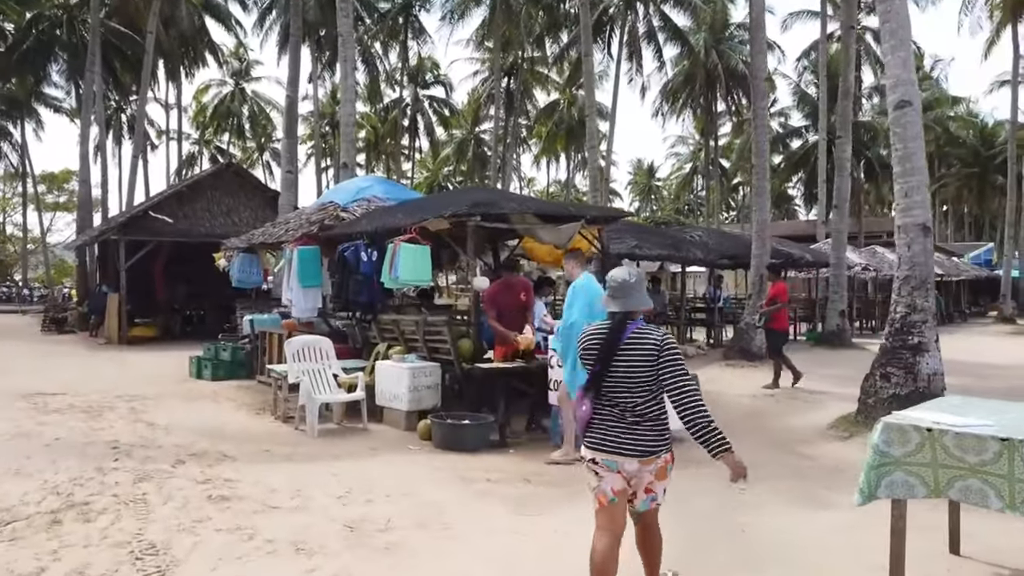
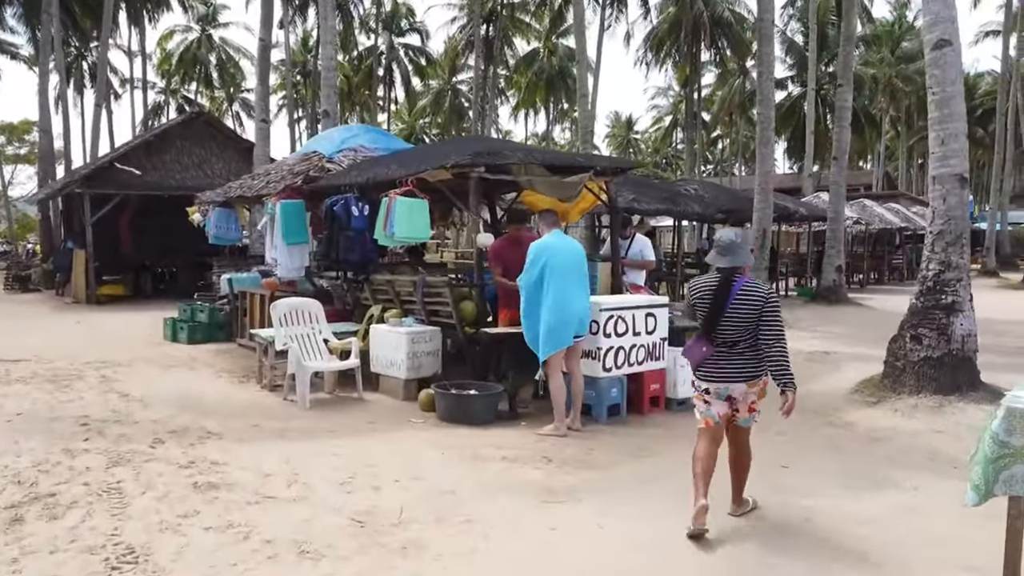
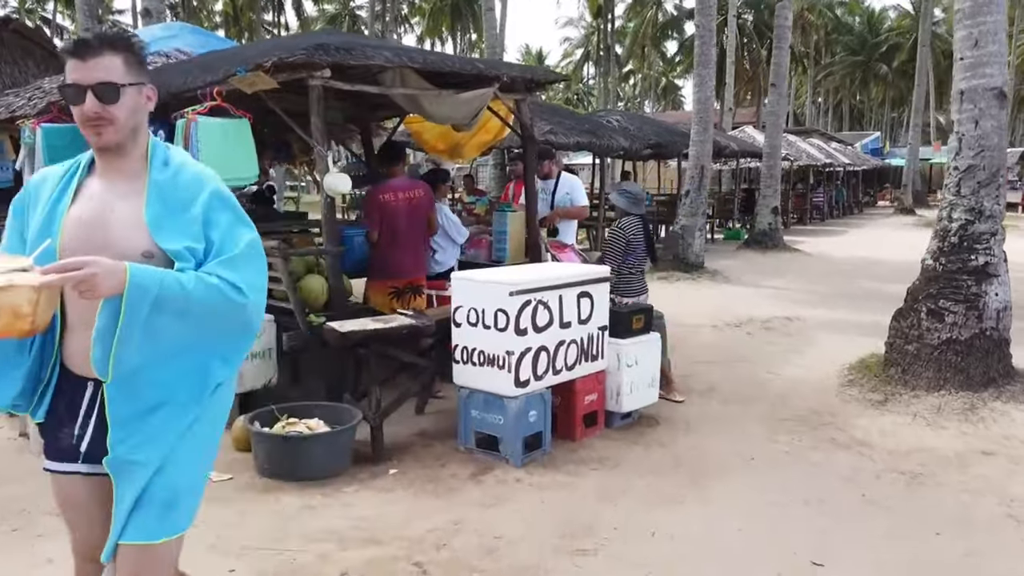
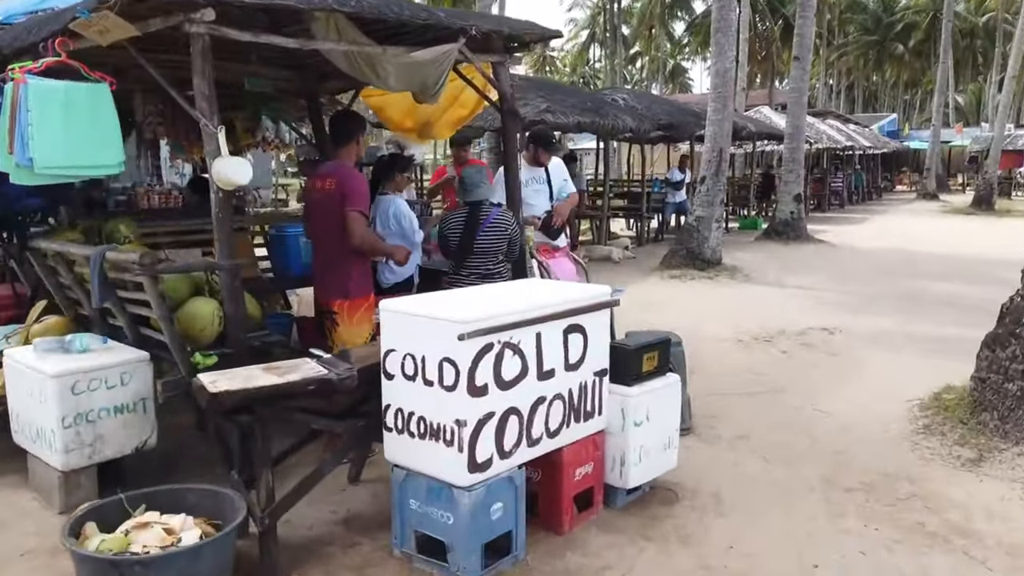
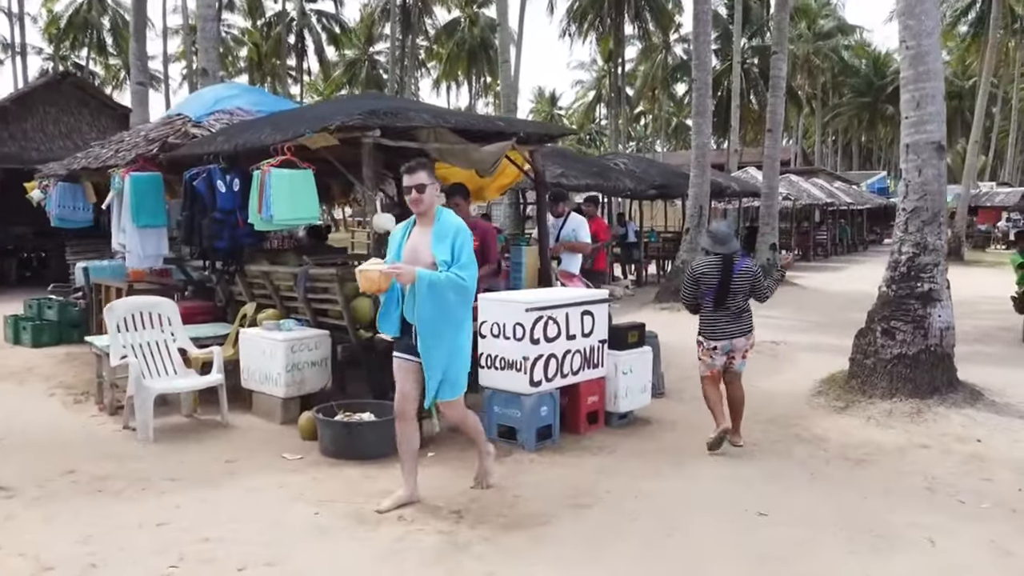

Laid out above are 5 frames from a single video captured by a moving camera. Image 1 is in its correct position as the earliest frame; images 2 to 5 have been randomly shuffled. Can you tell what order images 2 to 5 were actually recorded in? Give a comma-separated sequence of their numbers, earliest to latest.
2, 5, 3, 4
